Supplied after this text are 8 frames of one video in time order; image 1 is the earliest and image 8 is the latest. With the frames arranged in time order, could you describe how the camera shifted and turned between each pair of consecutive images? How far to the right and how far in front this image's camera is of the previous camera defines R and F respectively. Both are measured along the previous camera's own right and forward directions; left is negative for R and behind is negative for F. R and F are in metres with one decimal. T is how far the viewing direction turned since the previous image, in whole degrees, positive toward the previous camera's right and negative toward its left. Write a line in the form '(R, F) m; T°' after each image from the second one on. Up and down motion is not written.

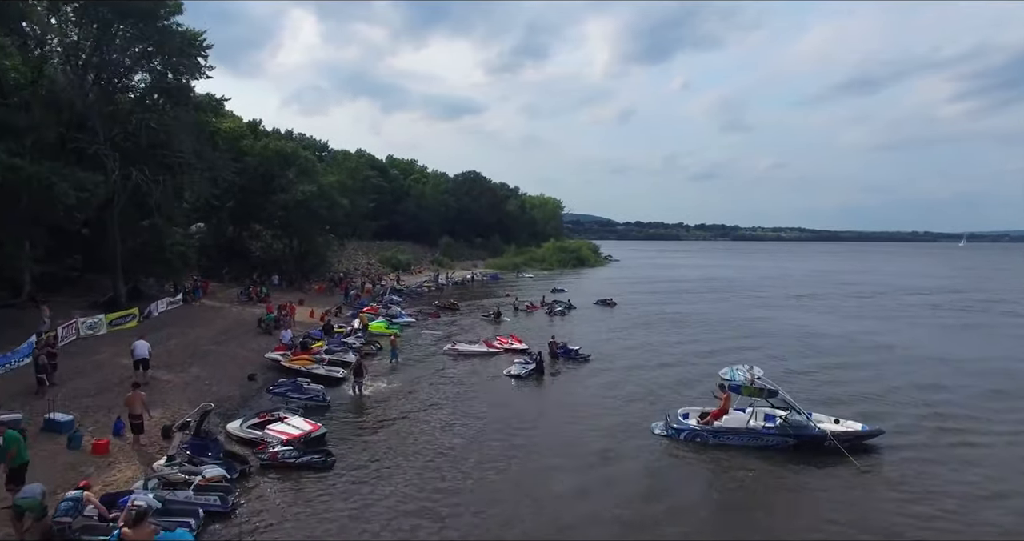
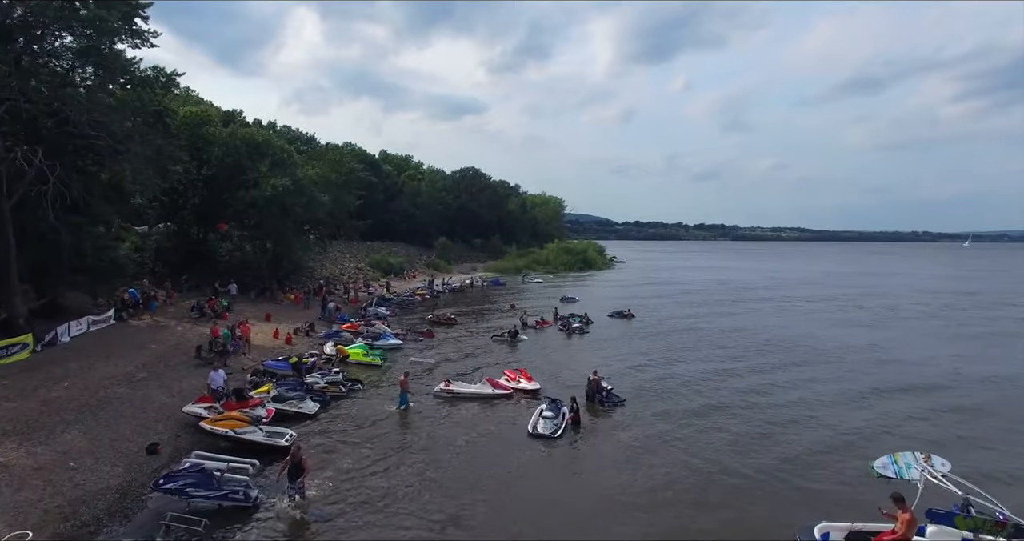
(-0.8, +8.9) m; 0°
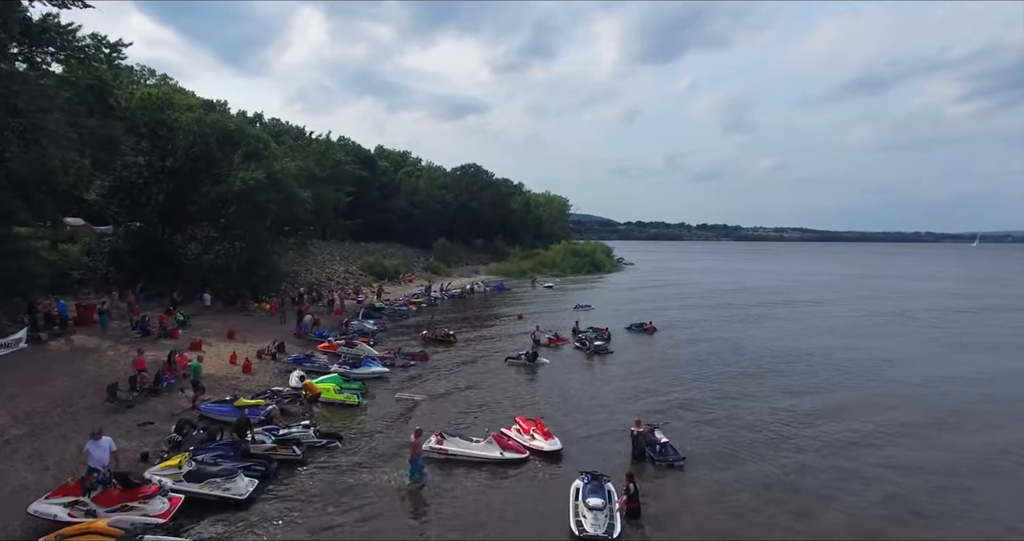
(-0.6, +7.7) m; 0°
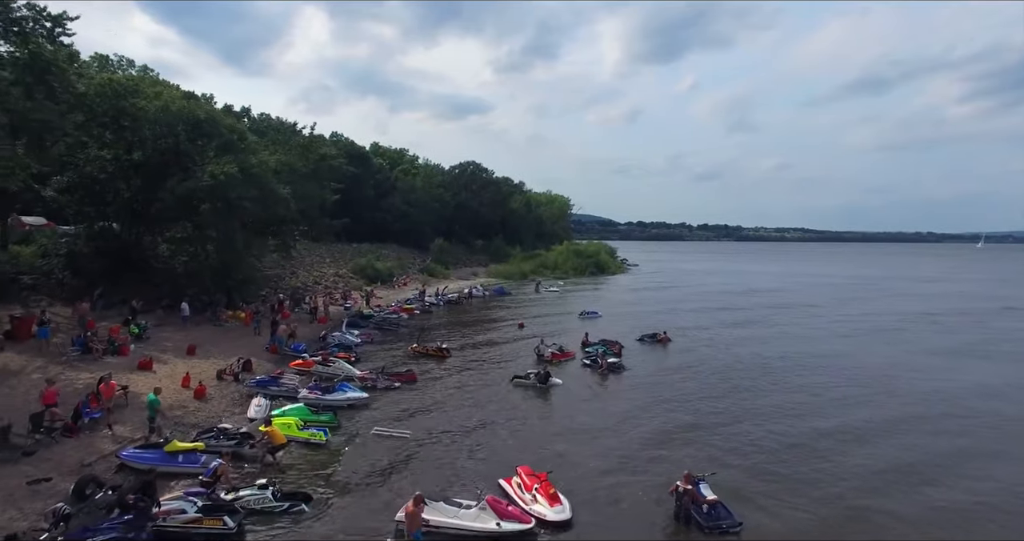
(0.0, +4.9) m; 0°
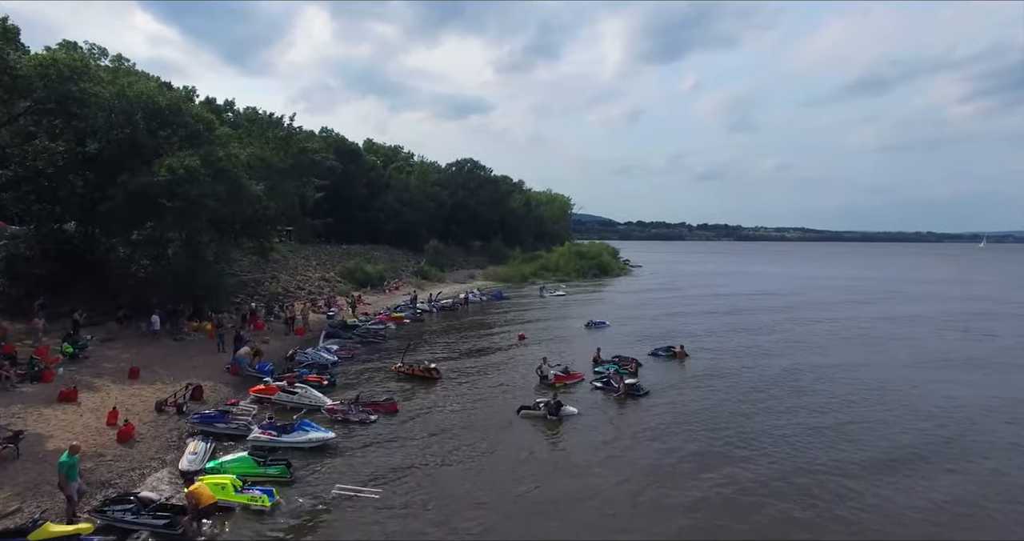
(0.0, +5.2) m; 0°
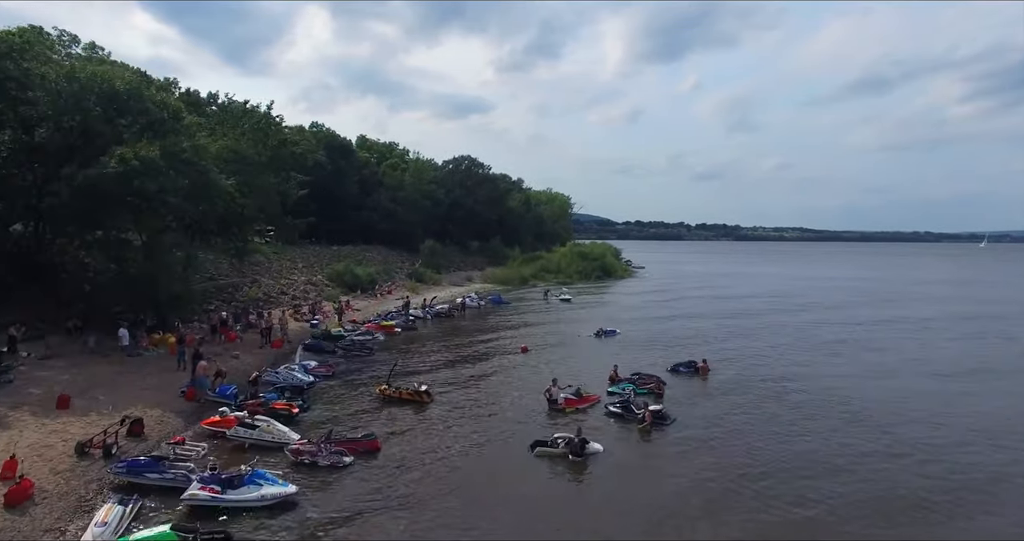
(-0.3, +4.8) m; 0°
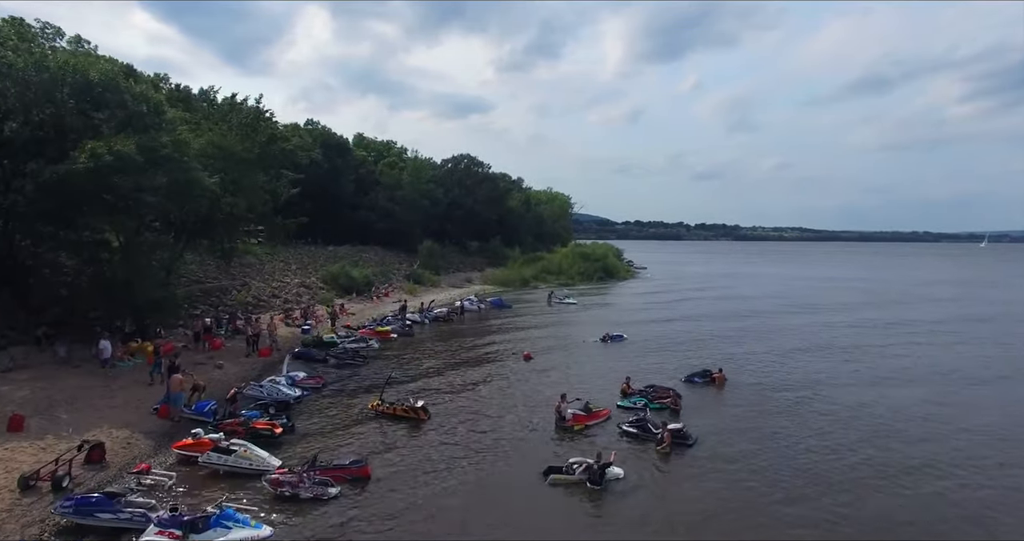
(-0.3, +2.4) m; 0°
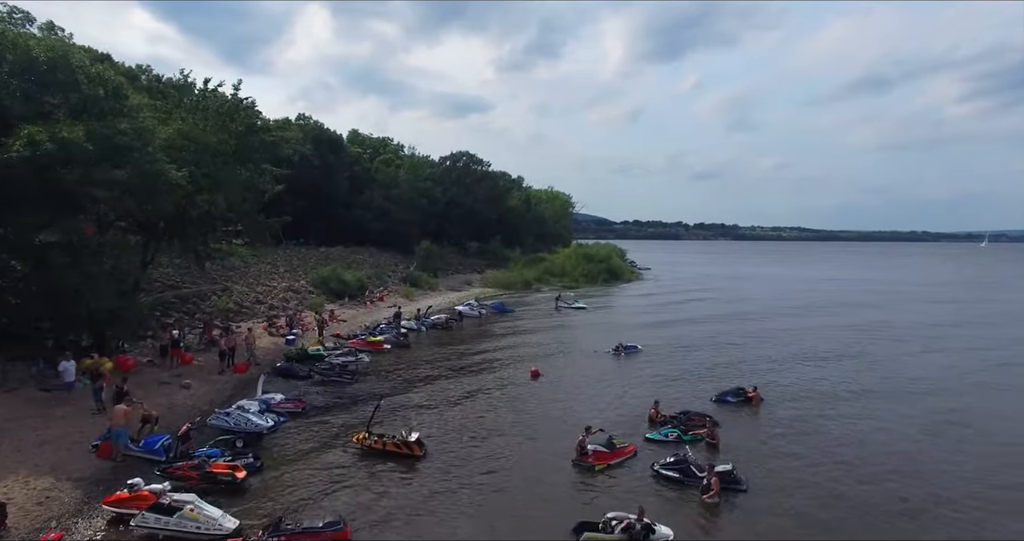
(-0.5, +4.3) m; 0°
